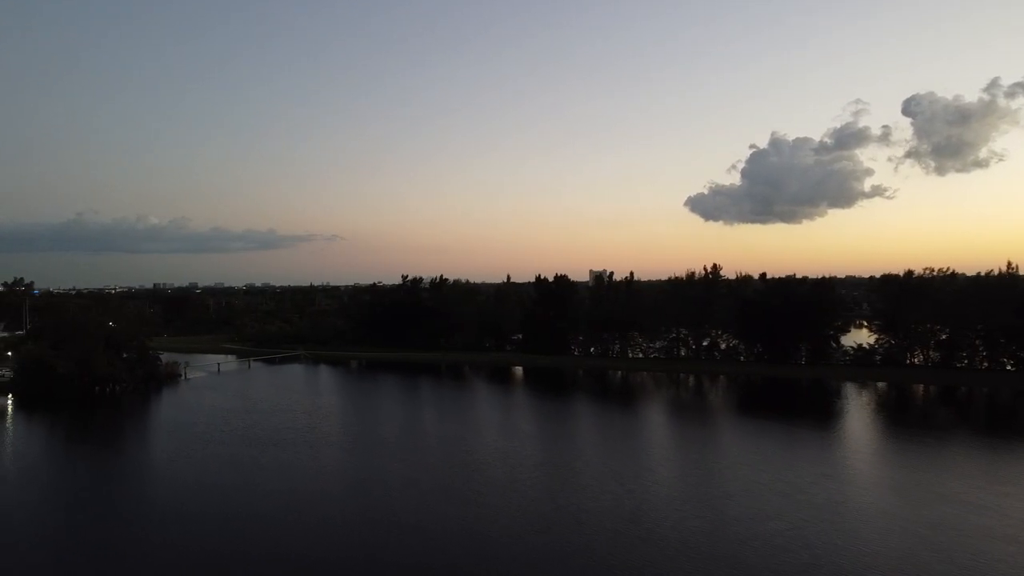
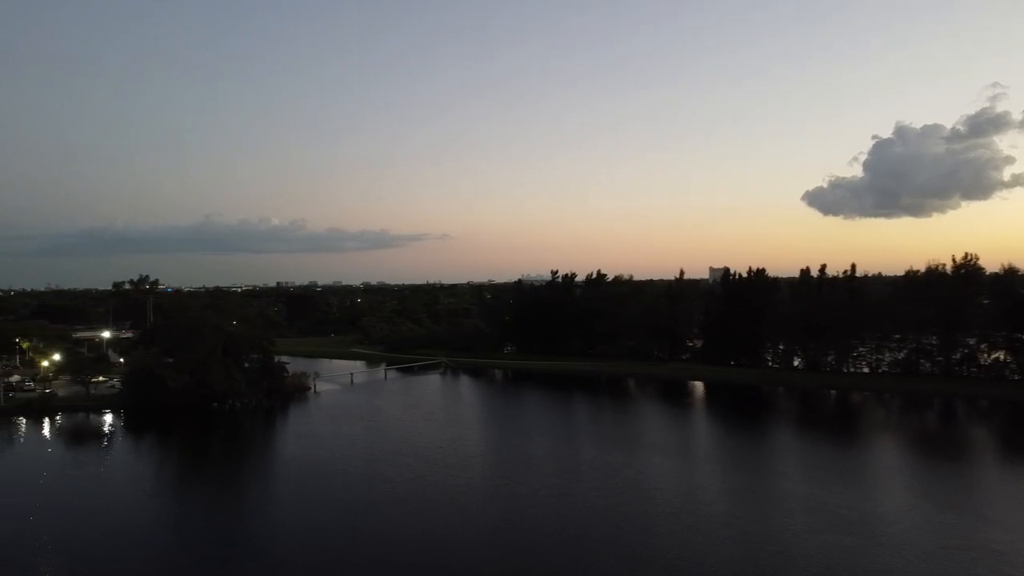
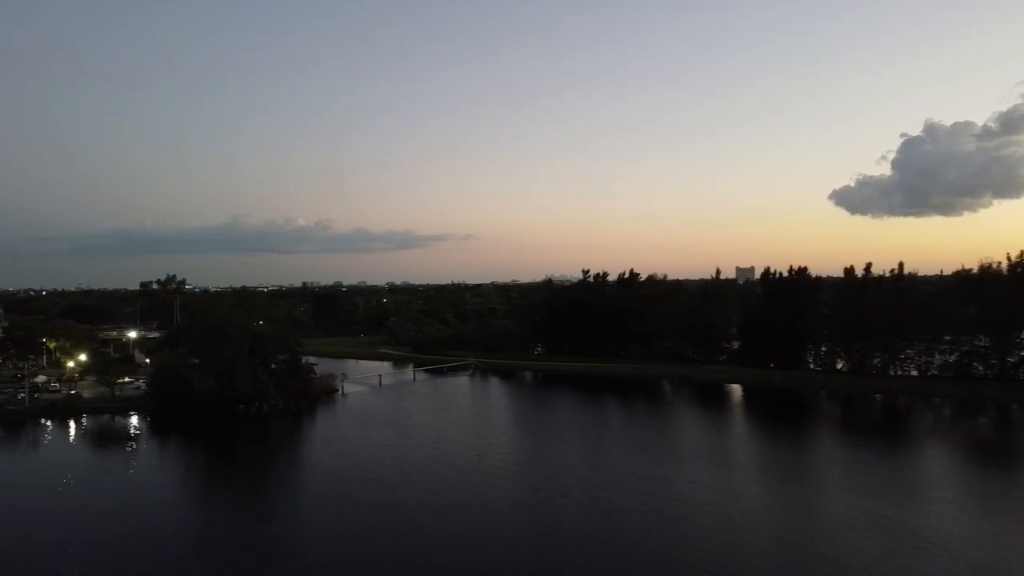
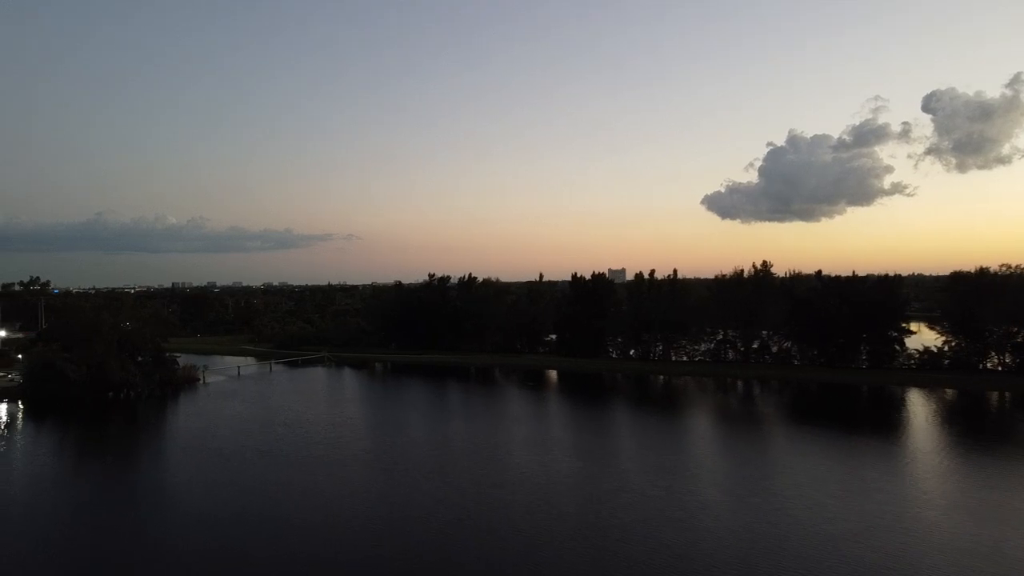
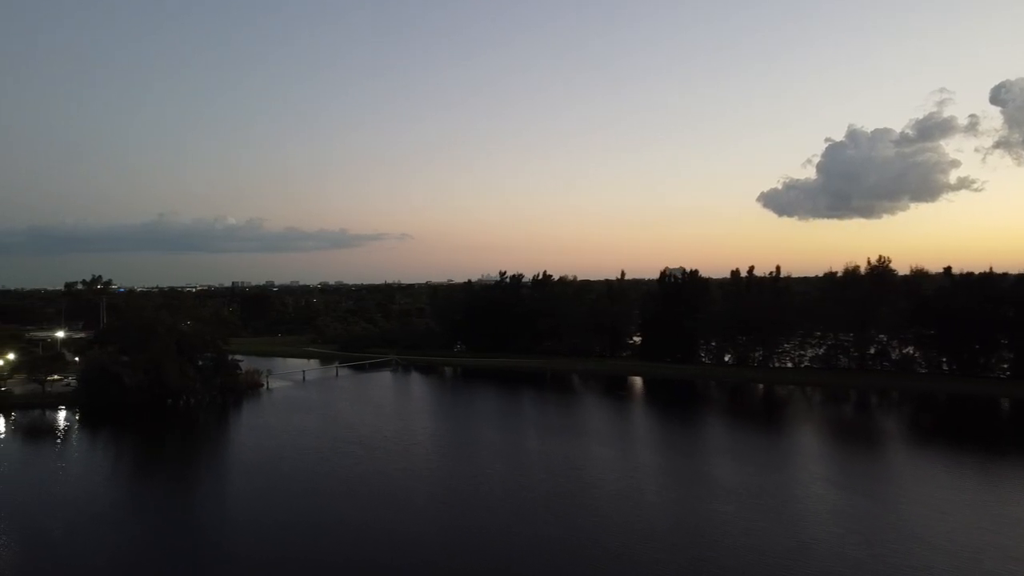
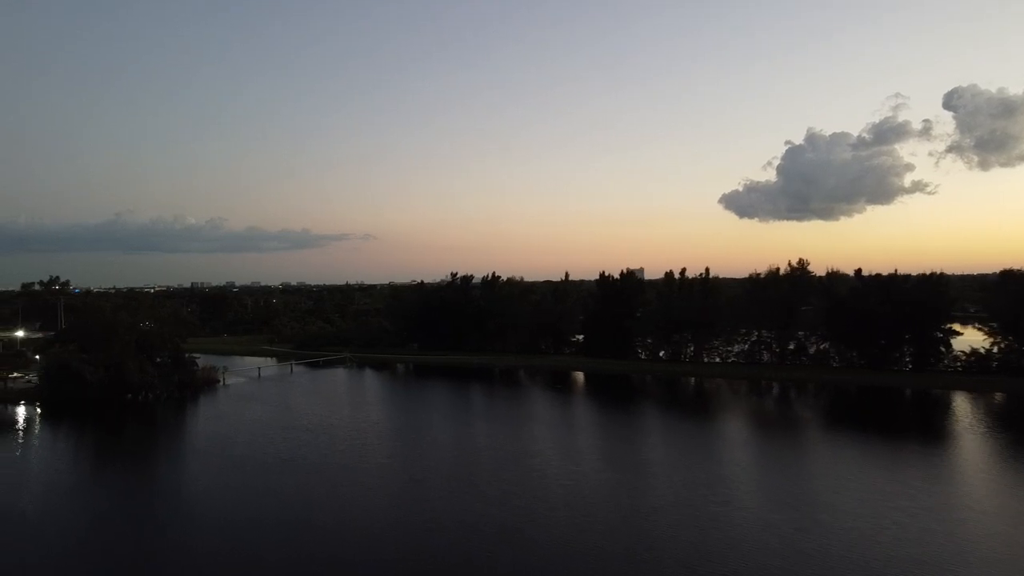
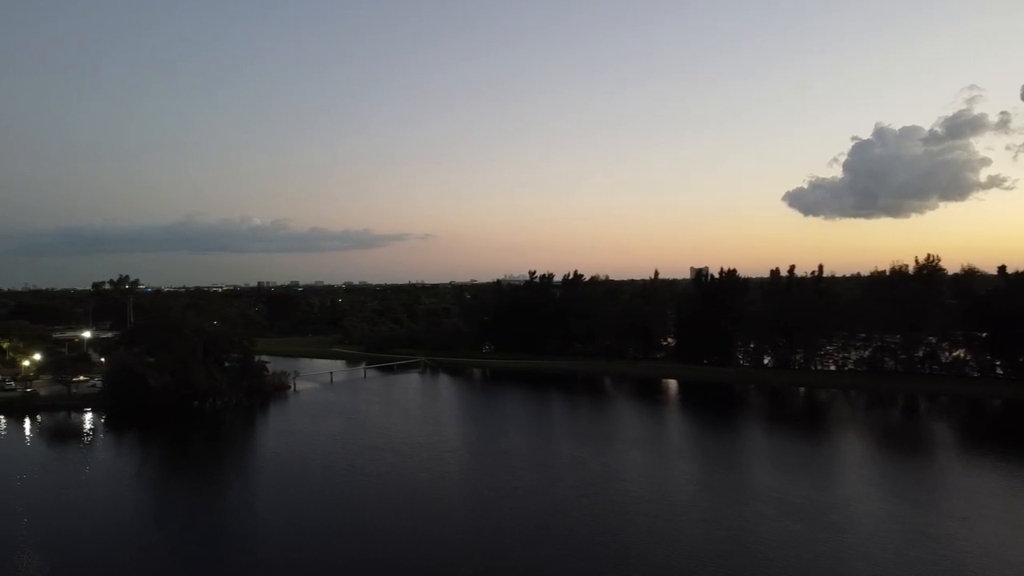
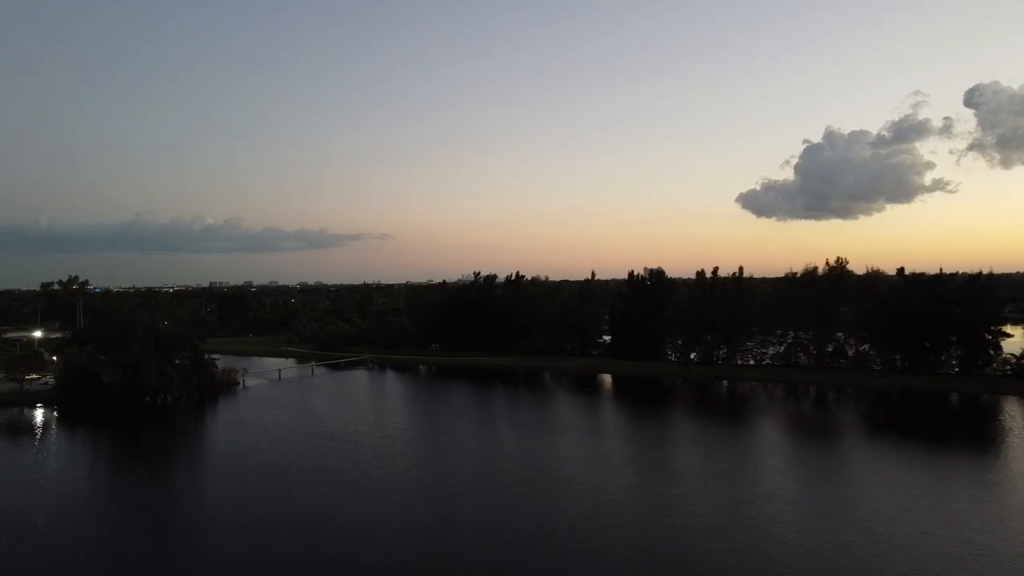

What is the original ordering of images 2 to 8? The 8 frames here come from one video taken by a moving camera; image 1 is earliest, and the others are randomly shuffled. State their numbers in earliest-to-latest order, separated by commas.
4, 6, 8, 5, 7, 2, 3
